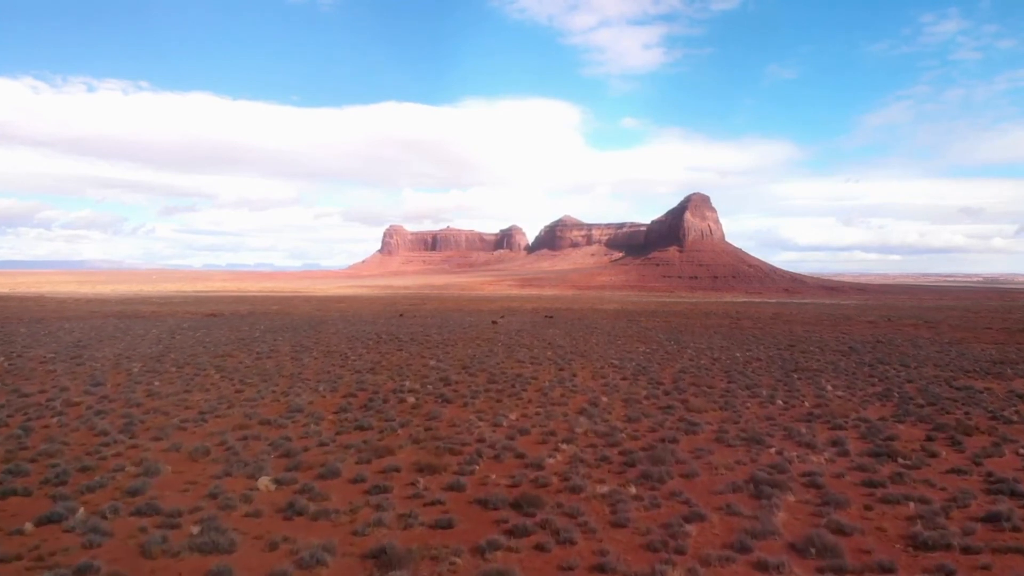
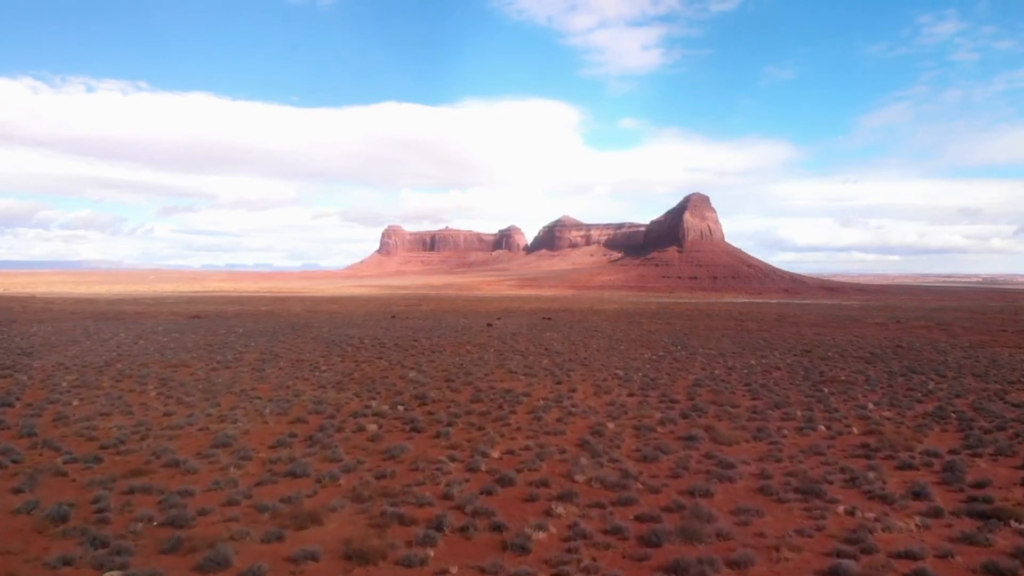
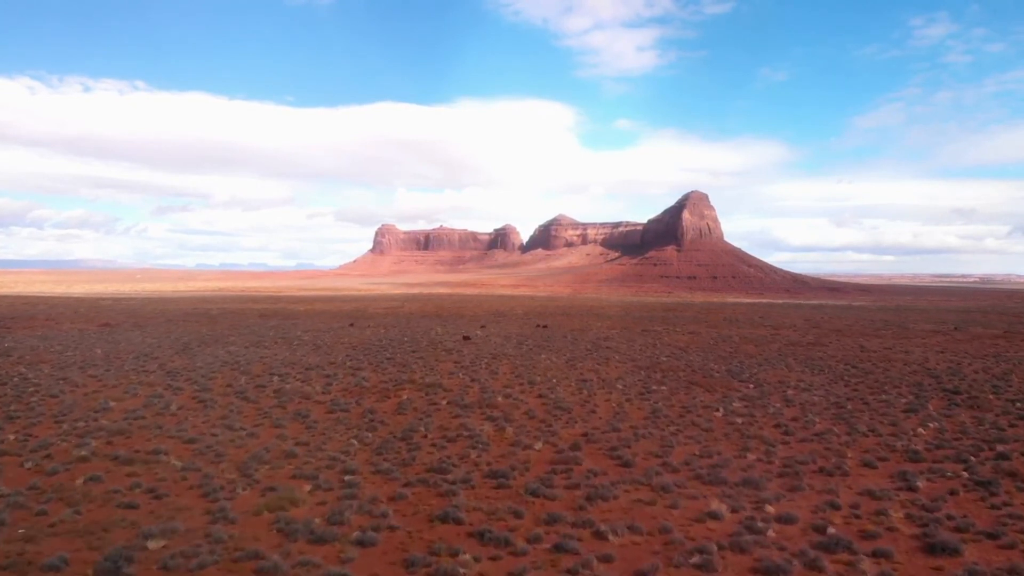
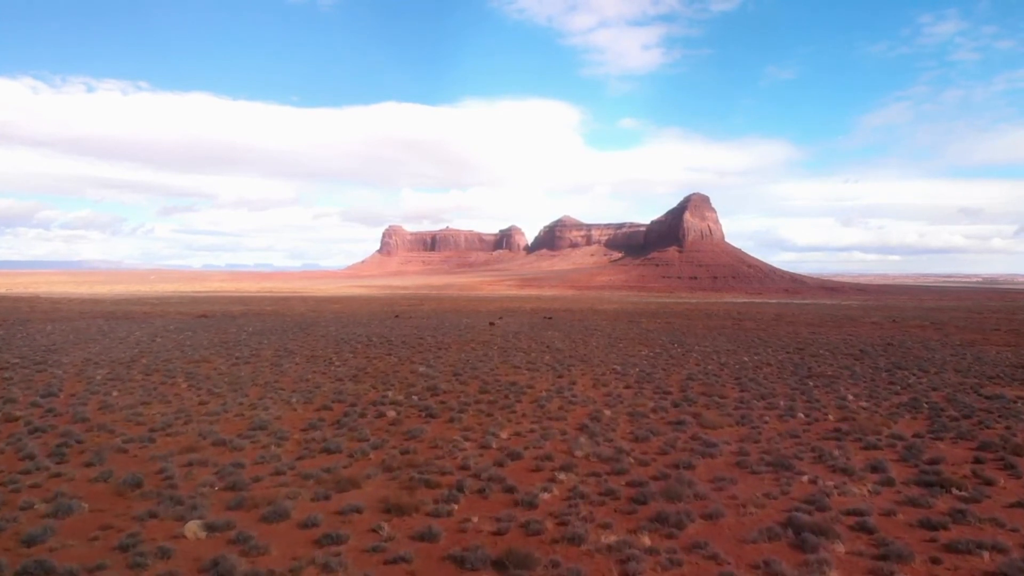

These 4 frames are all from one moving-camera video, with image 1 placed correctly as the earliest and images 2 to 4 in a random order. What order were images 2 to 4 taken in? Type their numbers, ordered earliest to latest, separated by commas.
4, 2, 3
